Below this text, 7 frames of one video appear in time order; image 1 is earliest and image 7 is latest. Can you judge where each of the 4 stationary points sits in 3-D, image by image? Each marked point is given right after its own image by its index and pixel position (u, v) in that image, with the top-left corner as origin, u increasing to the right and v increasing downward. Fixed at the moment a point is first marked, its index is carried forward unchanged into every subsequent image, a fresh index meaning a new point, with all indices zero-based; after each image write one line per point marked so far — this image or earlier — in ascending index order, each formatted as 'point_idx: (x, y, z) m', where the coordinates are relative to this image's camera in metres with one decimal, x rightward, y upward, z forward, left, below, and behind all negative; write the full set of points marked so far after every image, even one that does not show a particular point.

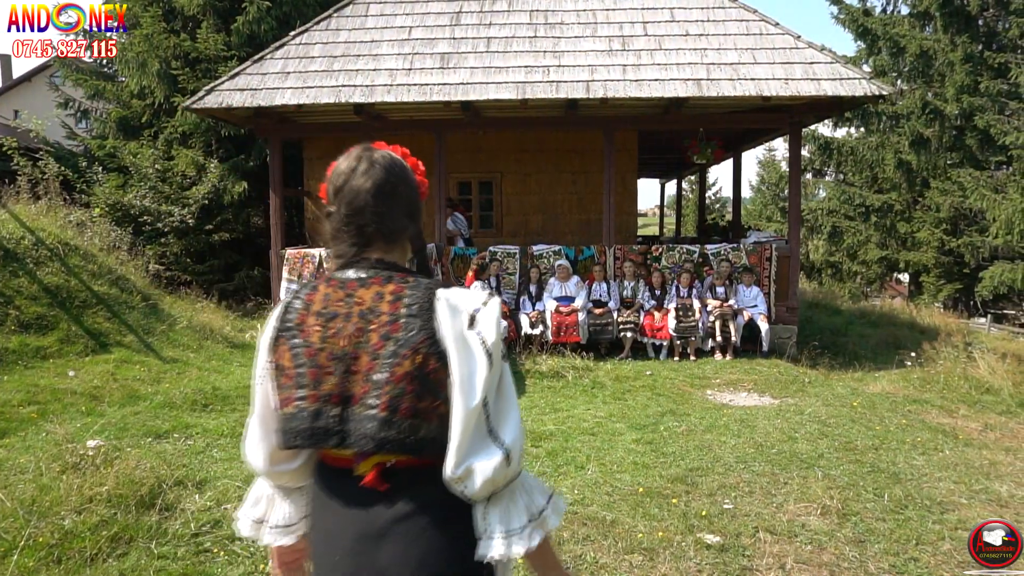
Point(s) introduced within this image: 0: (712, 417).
0: (+1.6, -1.1, +5.8) m
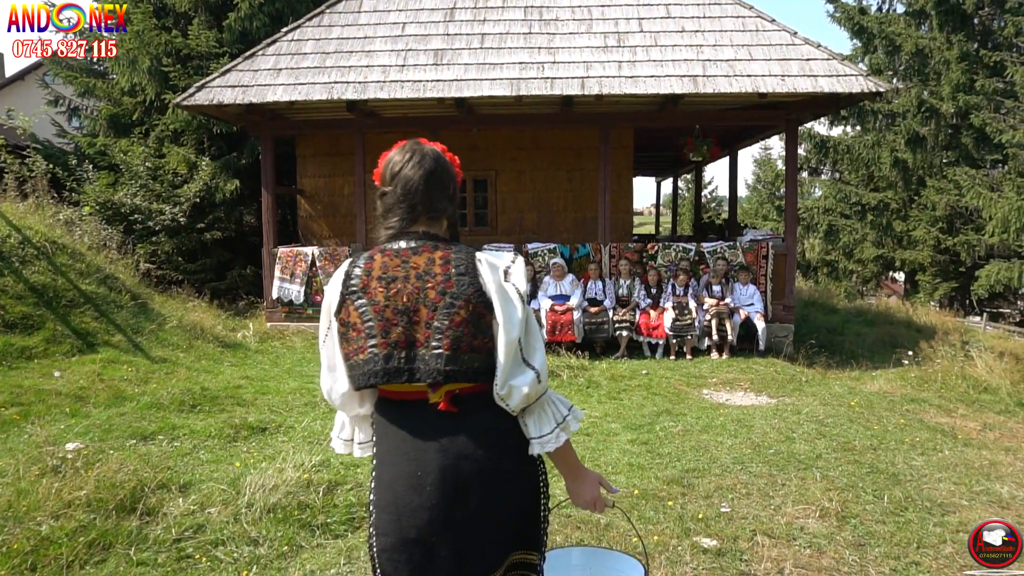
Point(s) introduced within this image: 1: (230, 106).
0: (+1.6, -1.0, +5.8) m
1: (-3.5, +2.3, +8.9) m
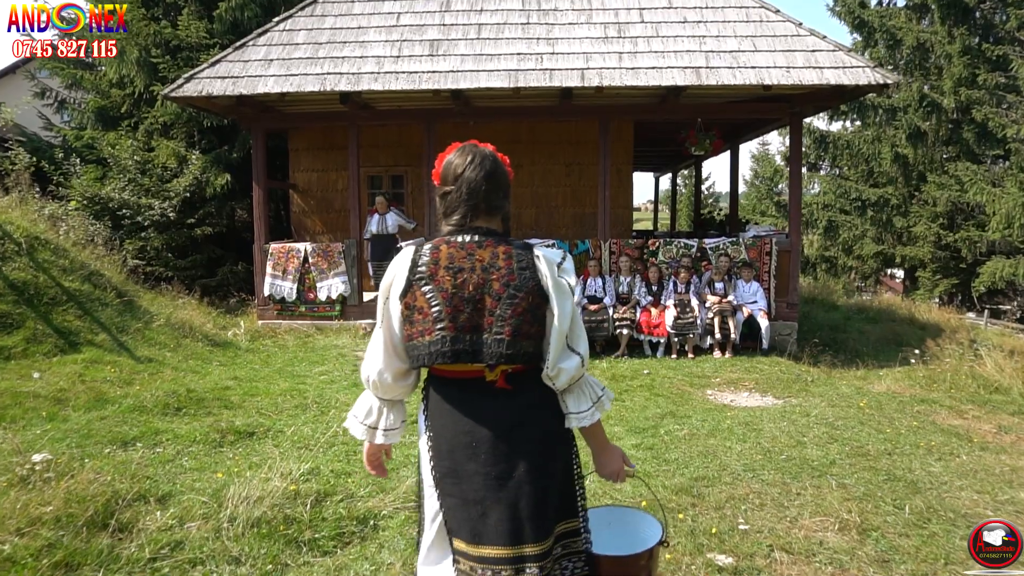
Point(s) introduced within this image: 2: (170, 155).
0: (+1.6, -1.0, +5.6) m
1: (-3.5, +2.3, +8.7) m
2: (-5.2, +2.0, +10.9) m
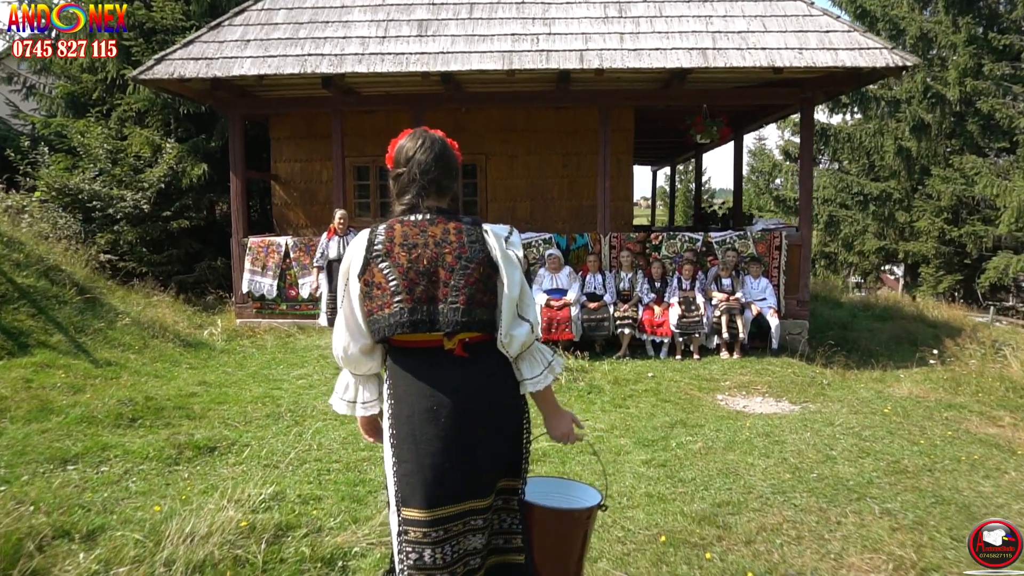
0: (+1.5, -1.0, +5.0) m
1: (-3.6, +2.3, +8.1) m
2: (-5.3, +2.1, +10.3) m
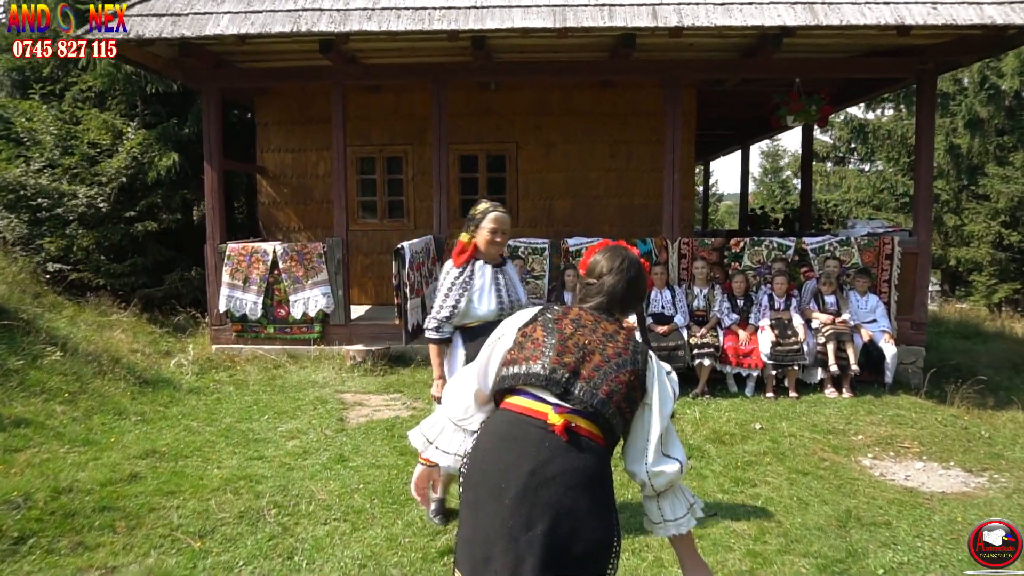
0: (+2.0, -1.2, +3.3) m
1: (-3.2, +2.2, +6.3) m
2: (-4.9, +1.9, +8.6) m
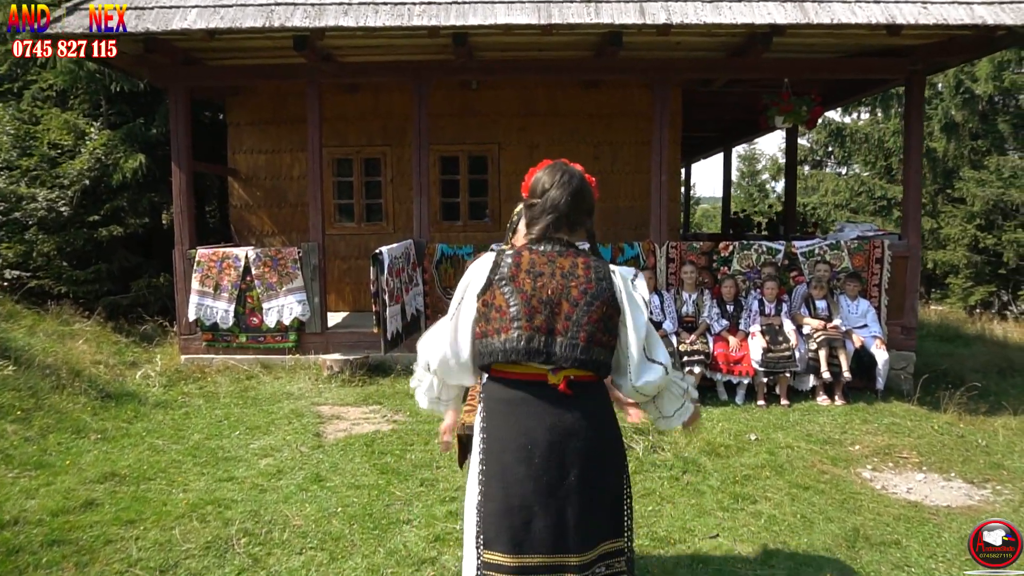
0: (+2.0, -1.2, +3.1) m
1: (-3.3, +2.1, +6.0) m
2: (-5.1, +1.8, +8.2) m
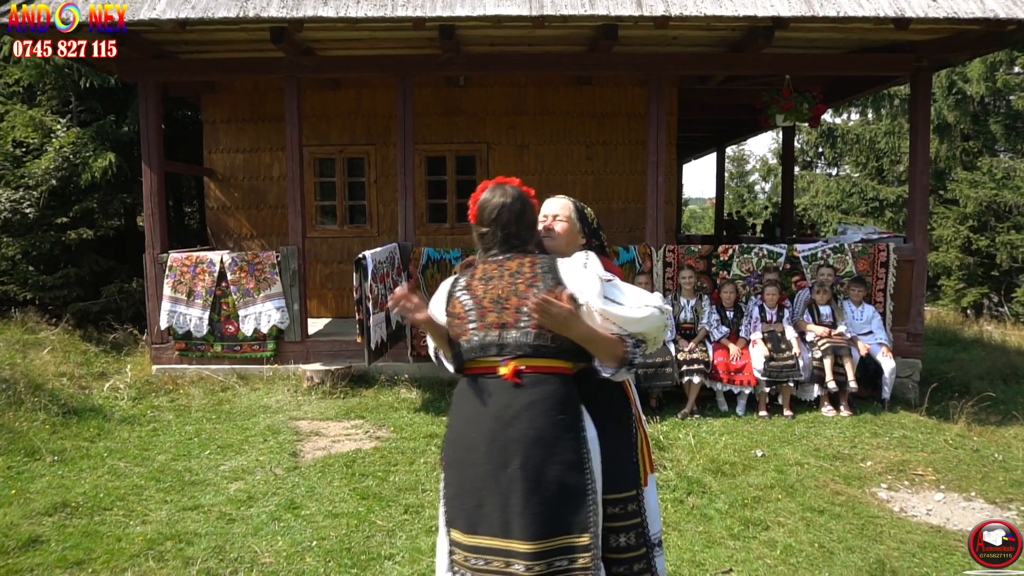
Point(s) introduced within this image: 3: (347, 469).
0: (+1.9, -1.2, +2.9) m
1: (-3.4, +2.0, +5.7) m
2: (-5.2, +1.7, +7.8) m
3: (-1.0, -1.0, +4.1) m
